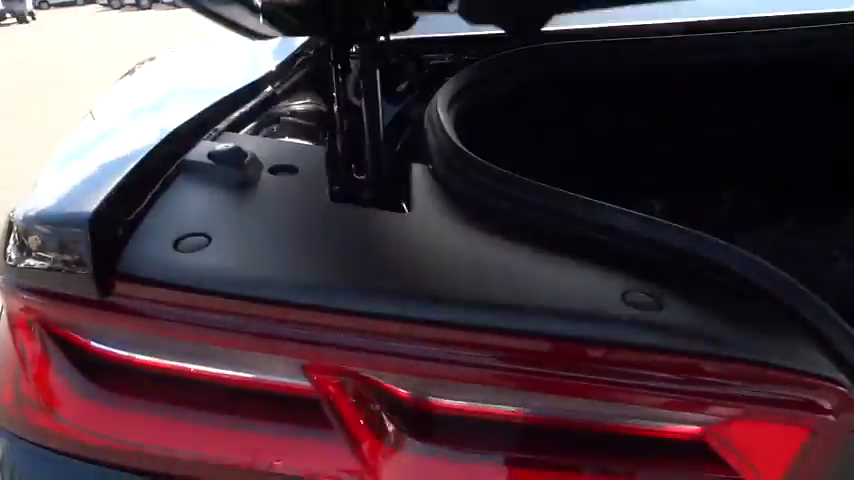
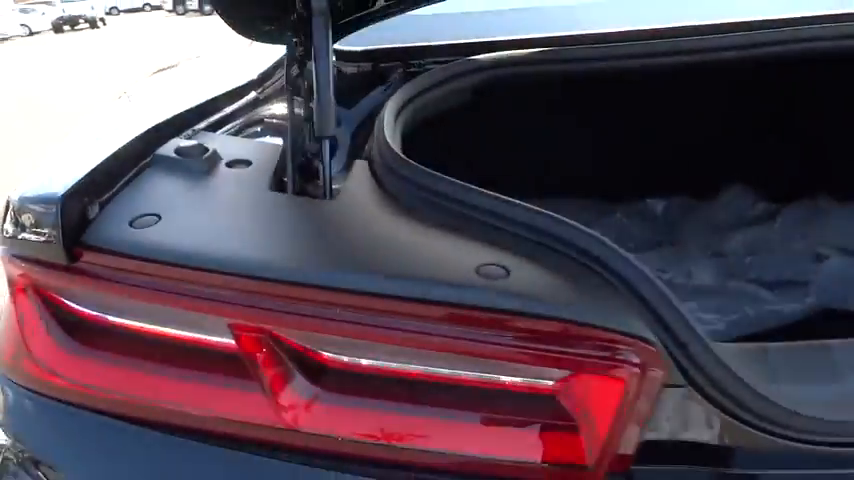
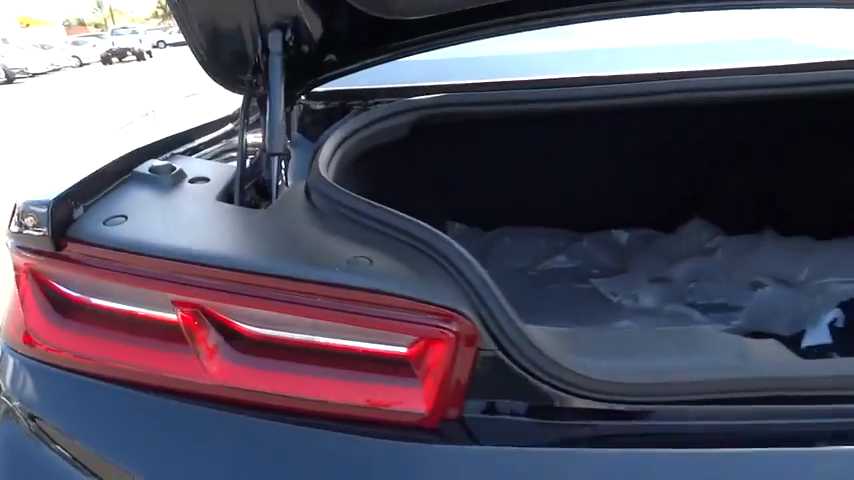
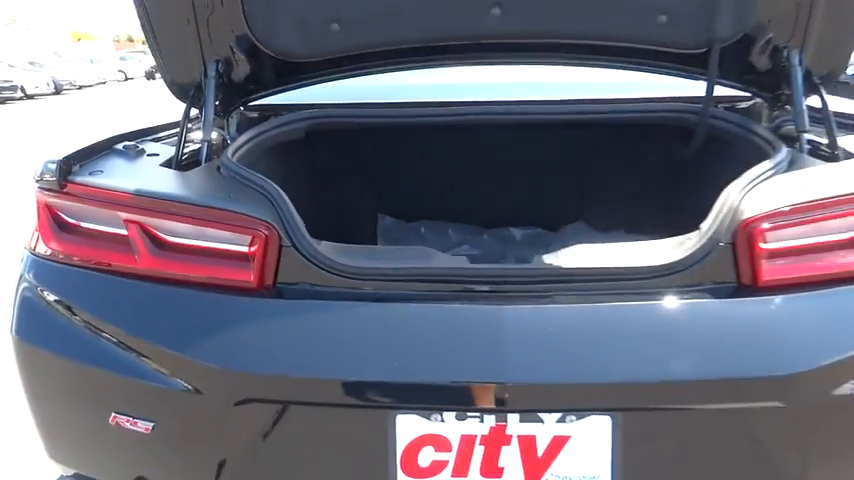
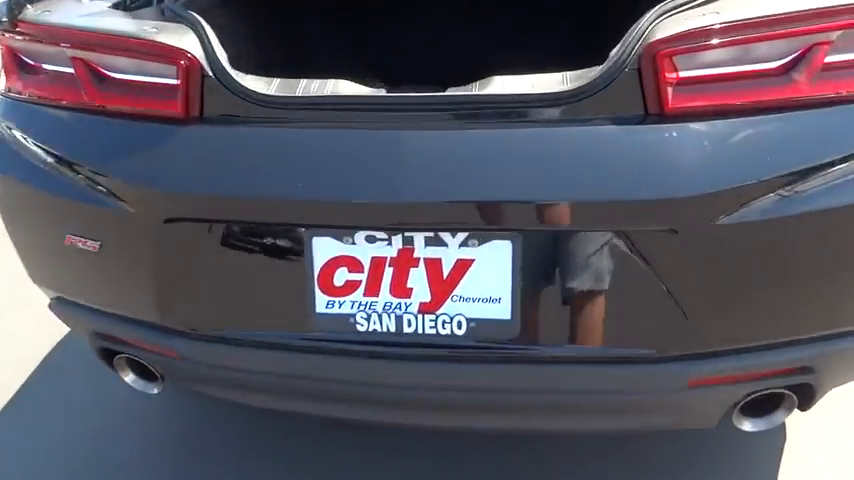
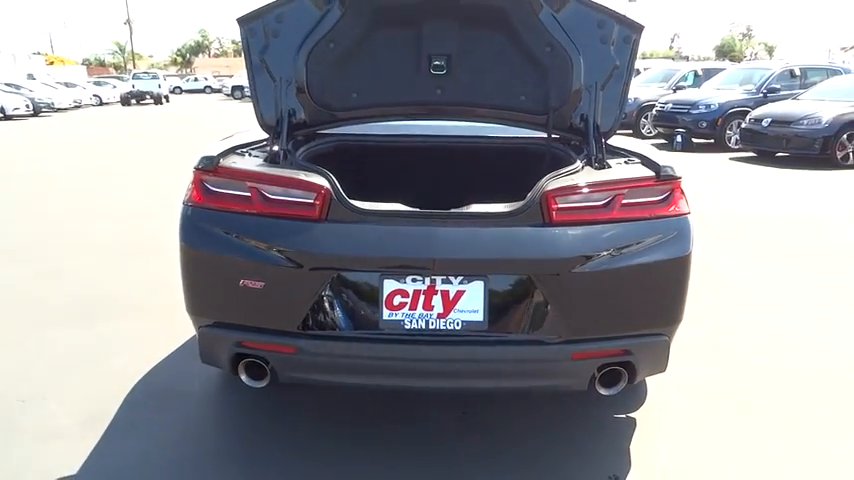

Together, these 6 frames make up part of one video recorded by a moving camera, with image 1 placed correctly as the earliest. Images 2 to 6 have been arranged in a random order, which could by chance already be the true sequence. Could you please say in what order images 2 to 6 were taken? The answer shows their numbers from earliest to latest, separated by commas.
2, 3, 4, 6, 5
